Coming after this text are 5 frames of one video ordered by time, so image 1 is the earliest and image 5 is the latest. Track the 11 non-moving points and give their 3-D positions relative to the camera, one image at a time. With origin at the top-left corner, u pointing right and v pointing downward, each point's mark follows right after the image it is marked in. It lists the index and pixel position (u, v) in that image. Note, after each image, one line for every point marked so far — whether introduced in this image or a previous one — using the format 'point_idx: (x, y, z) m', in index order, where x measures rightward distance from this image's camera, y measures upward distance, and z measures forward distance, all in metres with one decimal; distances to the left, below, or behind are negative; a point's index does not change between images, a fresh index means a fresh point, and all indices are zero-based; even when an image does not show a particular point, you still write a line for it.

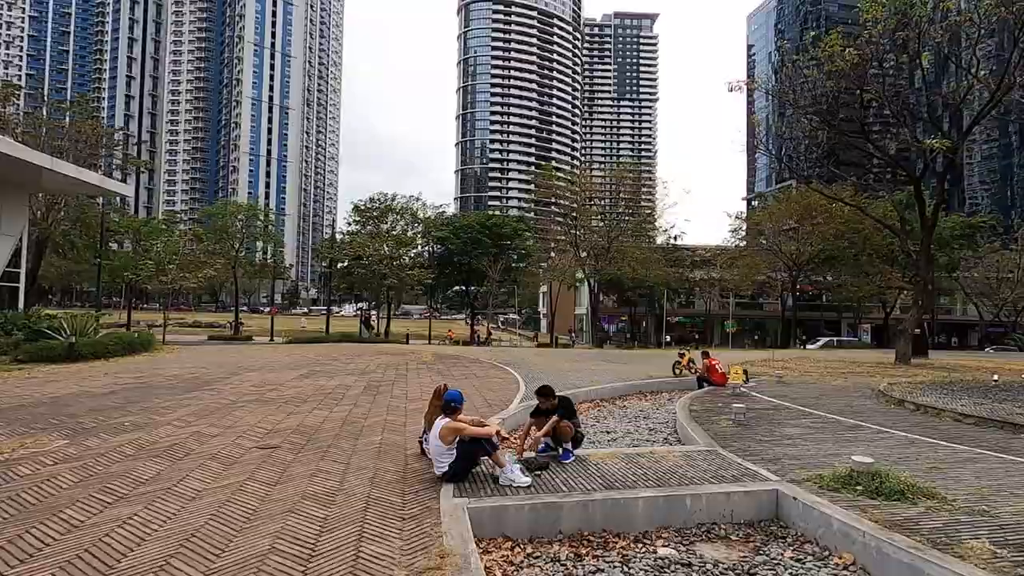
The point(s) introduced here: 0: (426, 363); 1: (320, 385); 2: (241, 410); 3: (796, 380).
0: (-2.6, -2.2, +16.2) m
1: (-3.9, -2.0, +10.9) m
2: (-4.0, -1.8, +8.0) m
3: (+7.1, -2.3, +13.6) m
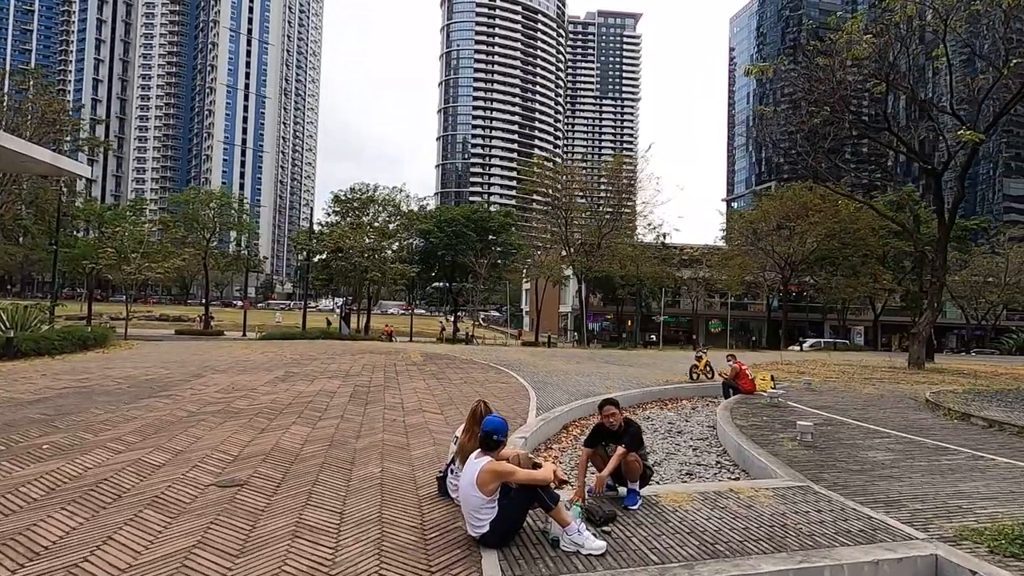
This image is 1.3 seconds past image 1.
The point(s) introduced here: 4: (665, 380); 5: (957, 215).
0: (-2.6, -2.0, +14.7) m
1: (-3.7, -1.8, +9.4) m
2: (-3.7, -1.6, +6.4) m
3: (+7.2, -2.3, +12.5) m
4: (+3.8, -2.2, +13.3) m
5: (+14.8, +2.4, +18.1) m
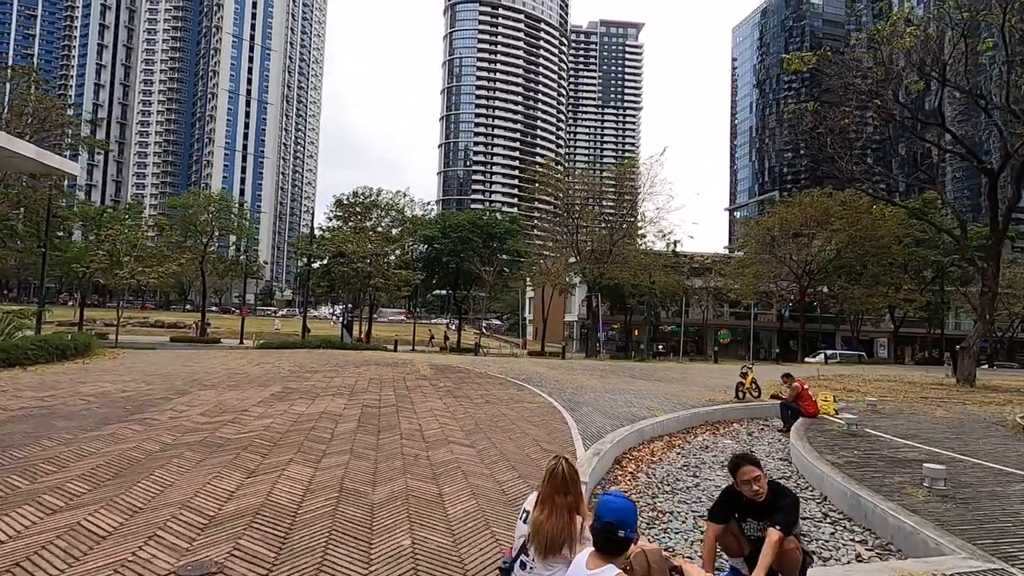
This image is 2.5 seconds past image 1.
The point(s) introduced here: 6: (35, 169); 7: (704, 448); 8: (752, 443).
0: (-2.1, -2.2, +13.3) m
1: (-3.2, -1.8, +8.0) m
2: (-3.2, -1.7, +5.0) m
3: (+7.7, -2.5, +11.1) m
4: (+4.3, -2.4, +11.9) m
5: (+15.4, +2.1, +16.8) m
6: (-16.5, +4.1, +18.7) m
7: (+2.9, -2.4, +8.2) m
8: (+3.9, -2.5, +8.7) m
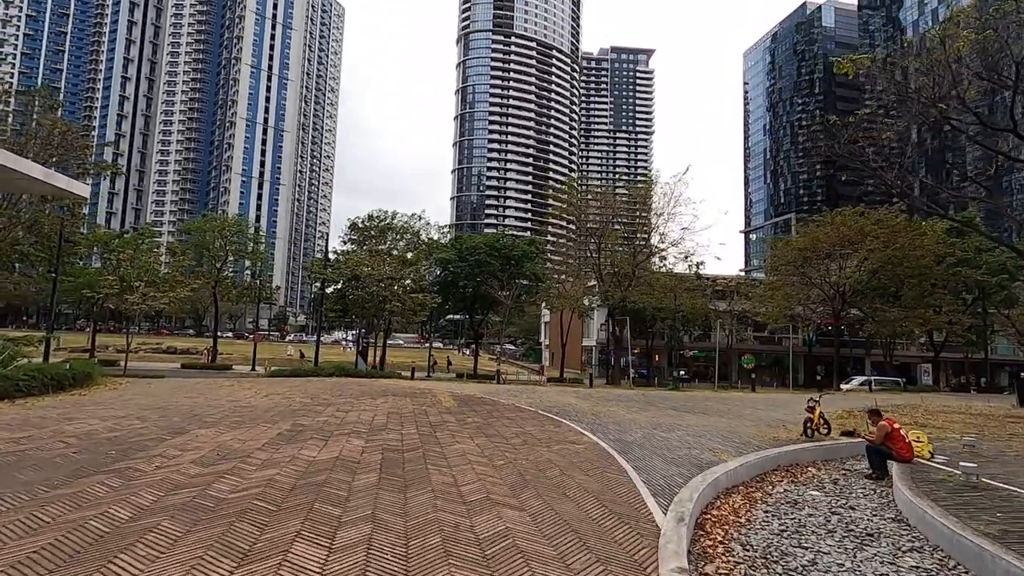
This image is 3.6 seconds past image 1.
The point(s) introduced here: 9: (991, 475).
0: (-1.4, -2.7, +12.0) m
1: (-2.5, -2.1, +6.8) m
2: (-2.6, -1.8, +3.8) m
3: (+8.4, -2.9, +9.6) m
4: (+5.0, -2.9, +10.5) m
5: (+16.2, +1.5, +15.3) m
6: (-15.7, +3.3, +18.1) m
7: (+3.5, -2.7, +6.8) m
8: (+4.5, -2.8, +7.3) m
9: (+6.7, -2.6, +7.5) m
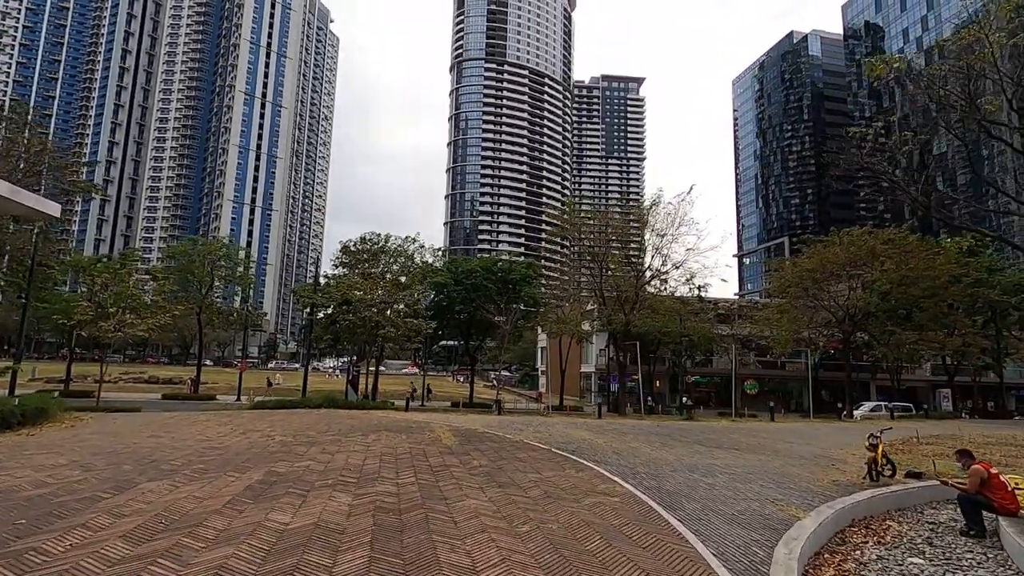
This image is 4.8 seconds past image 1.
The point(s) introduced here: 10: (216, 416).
0: (-1.2, -3.2, +10.4) m
1: (-2.3, -2.3, +5.2) m
2: (-2.3, -1.9, +2.3) m
3: (+8.6, -3.1, +8.2) m
4: (+5.2, -3.2, +9.0) m
5: (+16.3, +1.0, +14.2) m
6: (-15.5, +2.5, +16.6) m
7: (+3.8, -2.9, +5.3) m
8: (+4.8, -3.0, +5.8) m
9: (+6.9, -2.8, +6.1) m
10: (-10.1, -4.4, +18.4) m
